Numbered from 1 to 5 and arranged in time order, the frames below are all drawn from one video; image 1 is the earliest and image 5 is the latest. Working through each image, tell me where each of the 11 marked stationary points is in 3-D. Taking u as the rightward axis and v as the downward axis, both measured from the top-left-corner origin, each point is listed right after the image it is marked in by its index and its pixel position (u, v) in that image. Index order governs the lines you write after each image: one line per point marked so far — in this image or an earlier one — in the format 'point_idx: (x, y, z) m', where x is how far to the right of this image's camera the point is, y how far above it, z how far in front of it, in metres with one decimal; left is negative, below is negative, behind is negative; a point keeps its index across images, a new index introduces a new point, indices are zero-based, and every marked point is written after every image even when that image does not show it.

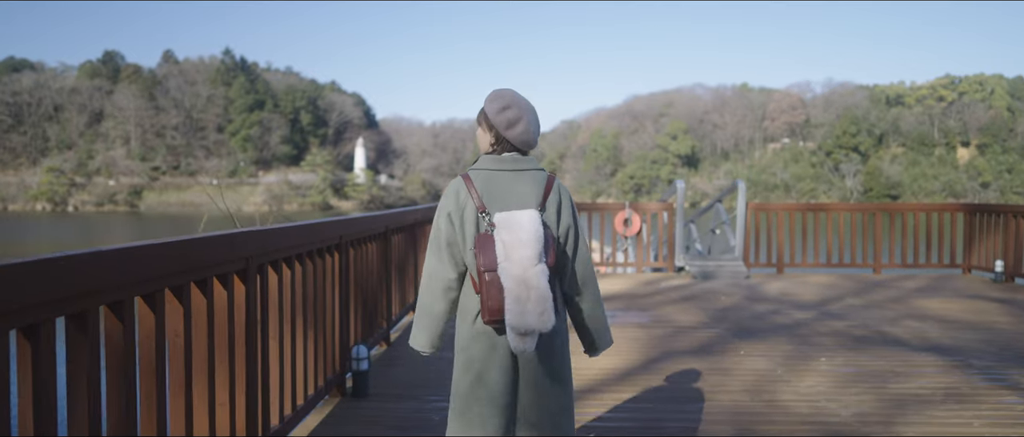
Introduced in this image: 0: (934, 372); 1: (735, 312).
0: (+1.8, -0.7, +3.5) m
1: (+1.4, -0.6, +5.1) m
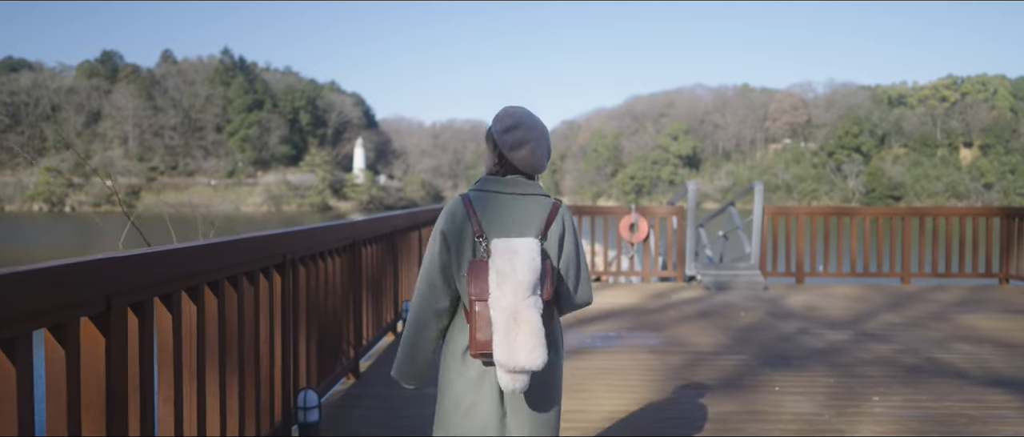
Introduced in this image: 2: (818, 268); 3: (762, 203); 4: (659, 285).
0: (+1.8, -0.7, +2.8) m
1: (+1.4, -0.6, +4.5) m
2: (+2.7, -0.4, +6.9) m
3: (+2.1, +0.1, +6.8) m
4: (+1.3, -0.6, +7.0) m
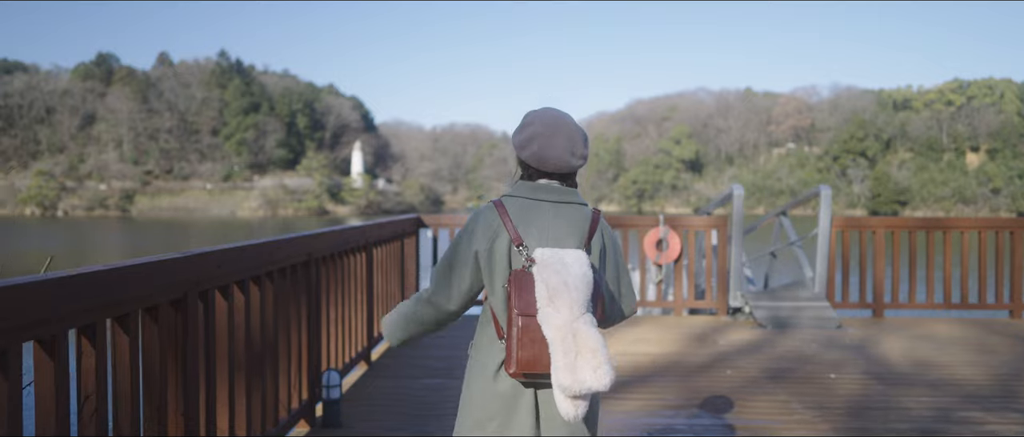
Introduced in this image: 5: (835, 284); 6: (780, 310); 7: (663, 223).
0: (+1.7, -0.8, +1.2) m
1: (+1.3, -0.7, +2.9) m
2: (+2.6, -0.5, +5.3) m
3: (+2.1, 0.0, +5.2) m
4: (+1.2, -0.7, +5.3) m
5: (+2.2, -0.4, +5.4) m
6: (+1.7, -0.6, +5.0) m
7: (+1.0, 0.0, +5.5) m
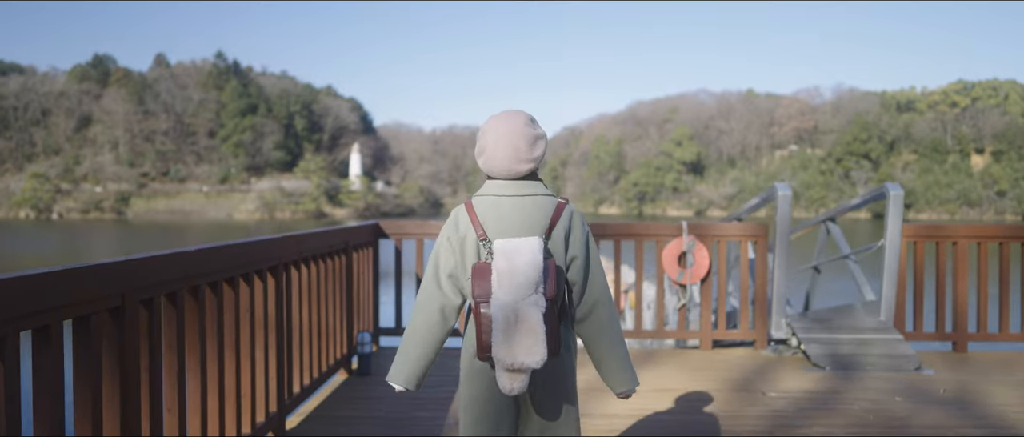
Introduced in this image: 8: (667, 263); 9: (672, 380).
0: (+1.6, -0.8, +0.1) m
1: (+1.2, -0.8, +1.8) m
2: (+2.5, -0.6, +4.2) m
3: (+2.0, 0.0, +4.0) m
4: (+1.1, -0.7, +4.2) m
5: (+2.1, -0.5, +4.3) m
6: (+1.6, -0.6, +3.8) m
7: (+0.9, -0.1, +4.3) m
8: (+0.8, -0.2, +4.3) m
9: (+0.7, -0.7, +3.6) m
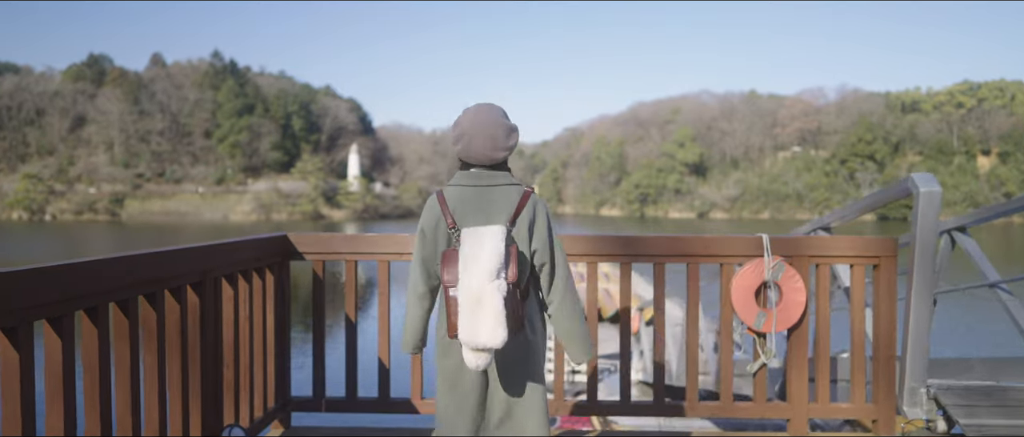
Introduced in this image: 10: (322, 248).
0: (+1.6, -0.9, -1.3) m
1: (+1.2, -0.8, +0.3) m
2: (+2.5, -0.6, +2.8) m
3: (+2.0, -0.1, +2.6) m
4: (+1.1, -0.8, +2.8) m
5: (+2.1, -0.5, +2.9) m
6: (+1.6, -0.7, +2.4) m
7: (+0.9, -0.1, +2.9) m
8: (+0.8, -0.3, +2.9) m
9: (+0.7, -0.8, +2.2) m
10: (-0.7, -0.1, +3.1) m
